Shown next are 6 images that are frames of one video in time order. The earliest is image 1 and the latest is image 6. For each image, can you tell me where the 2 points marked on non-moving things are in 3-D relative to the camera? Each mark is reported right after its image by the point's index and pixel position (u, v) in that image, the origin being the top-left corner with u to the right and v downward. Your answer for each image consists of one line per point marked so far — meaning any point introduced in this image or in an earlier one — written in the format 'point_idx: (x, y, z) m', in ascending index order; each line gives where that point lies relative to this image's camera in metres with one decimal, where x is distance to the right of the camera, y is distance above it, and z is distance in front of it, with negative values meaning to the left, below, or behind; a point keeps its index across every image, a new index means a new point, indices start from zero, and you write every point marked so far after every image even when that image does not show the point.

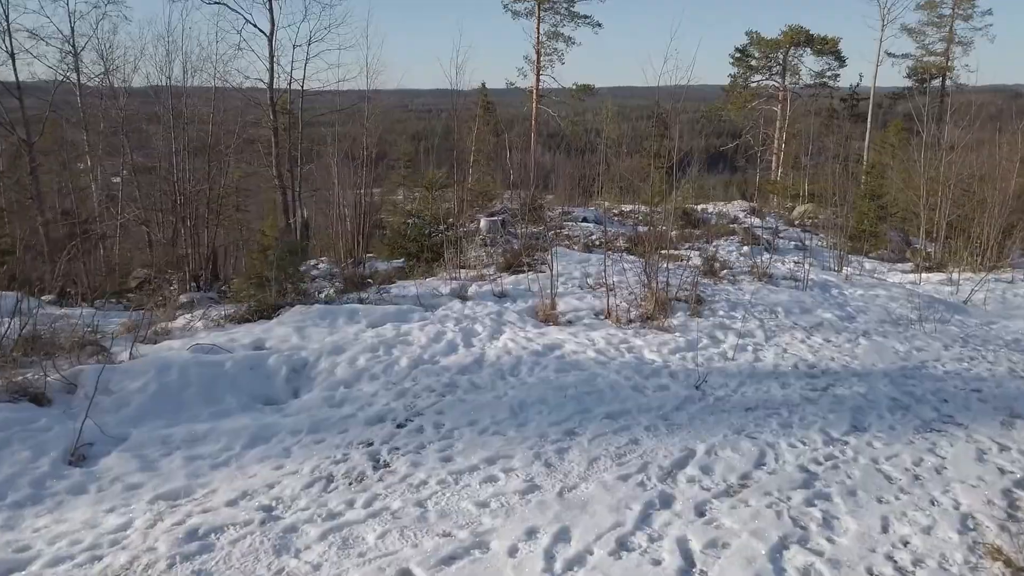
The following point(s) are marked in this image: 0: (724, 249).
0: (+3.1, +0.6, +11.1) m
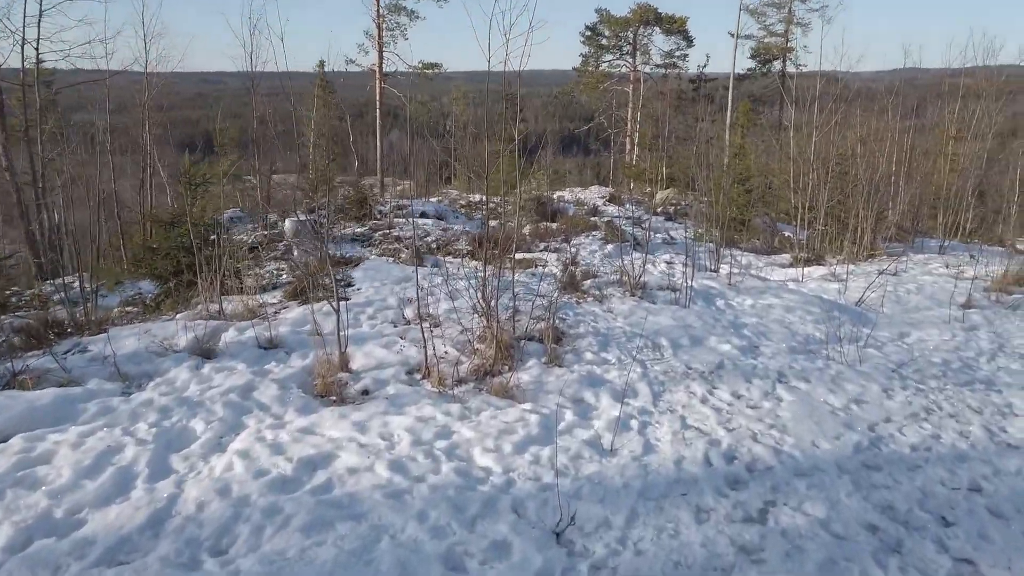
0: (+0.9, +0.5, +9.2) m
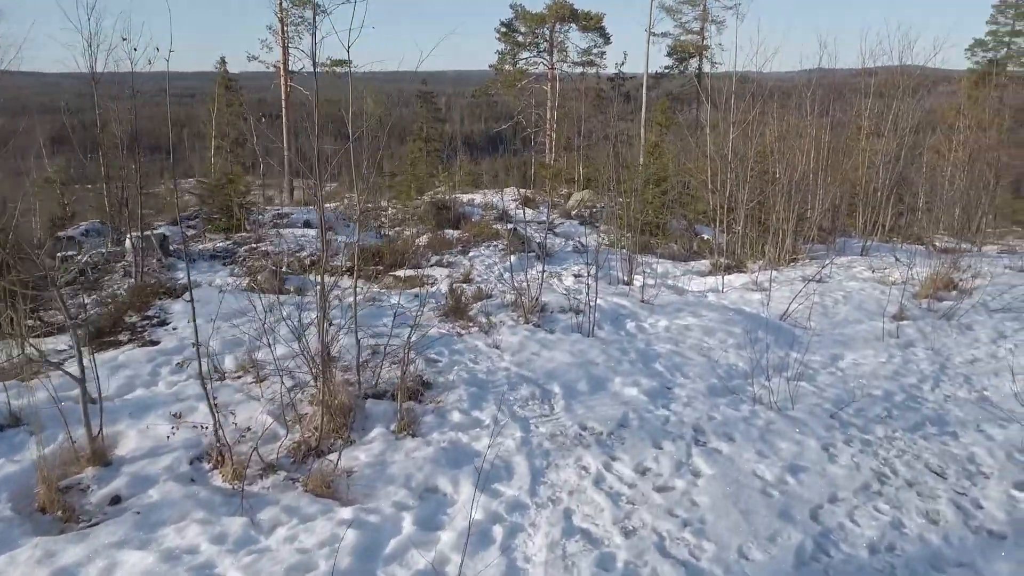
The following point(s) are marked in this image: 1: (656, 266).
0: (-0.3, +0.3, +8.1) m
1: (+1.9, +0.3, +9.6) m
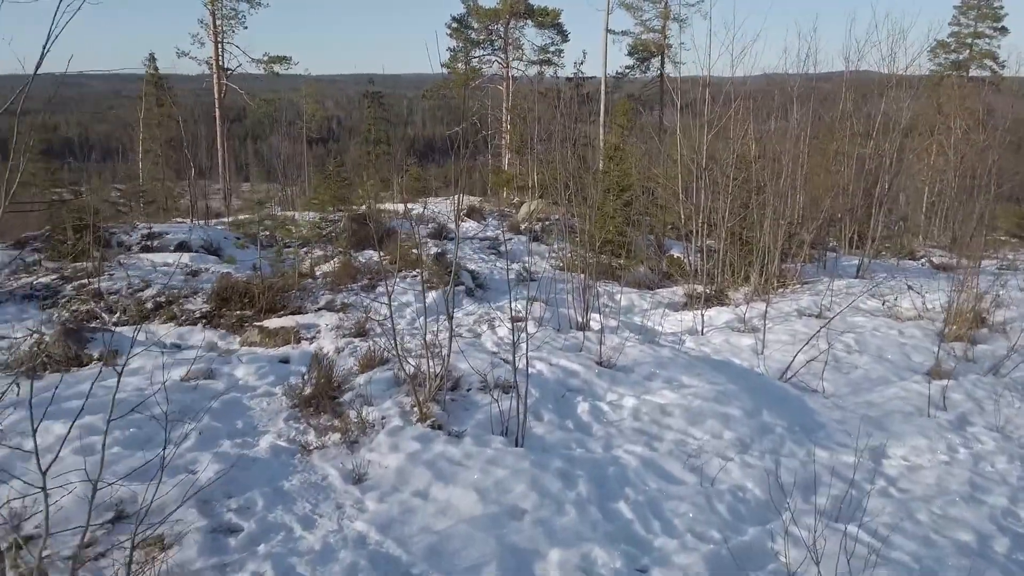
0: (-1.0, -0.1, +6.1) m
1: (+1.1, -0.1, +7.8) m
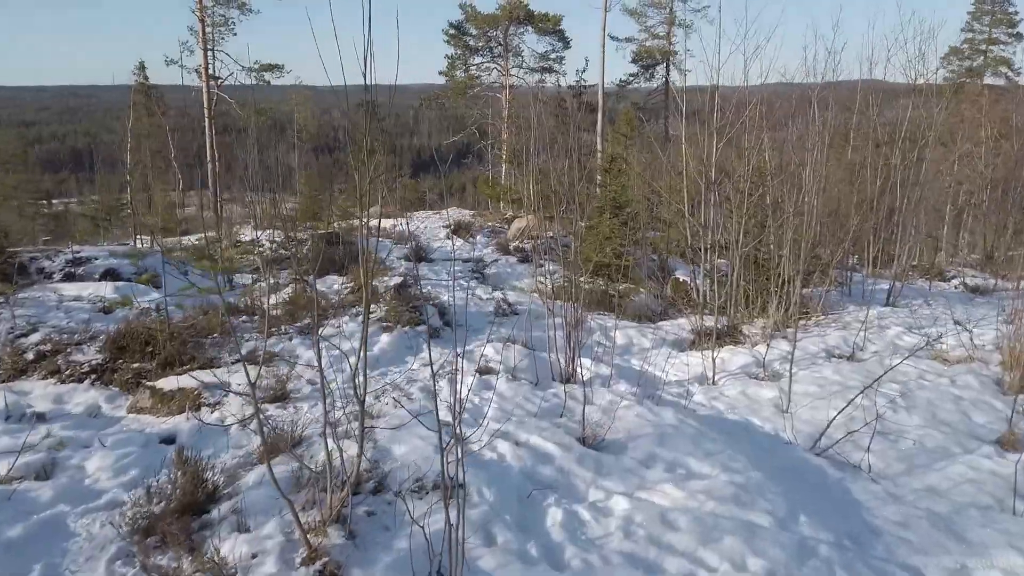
0: (-1.2, -0.4, +5.0) m
1: (+0.9, -0.4, +6.6) m
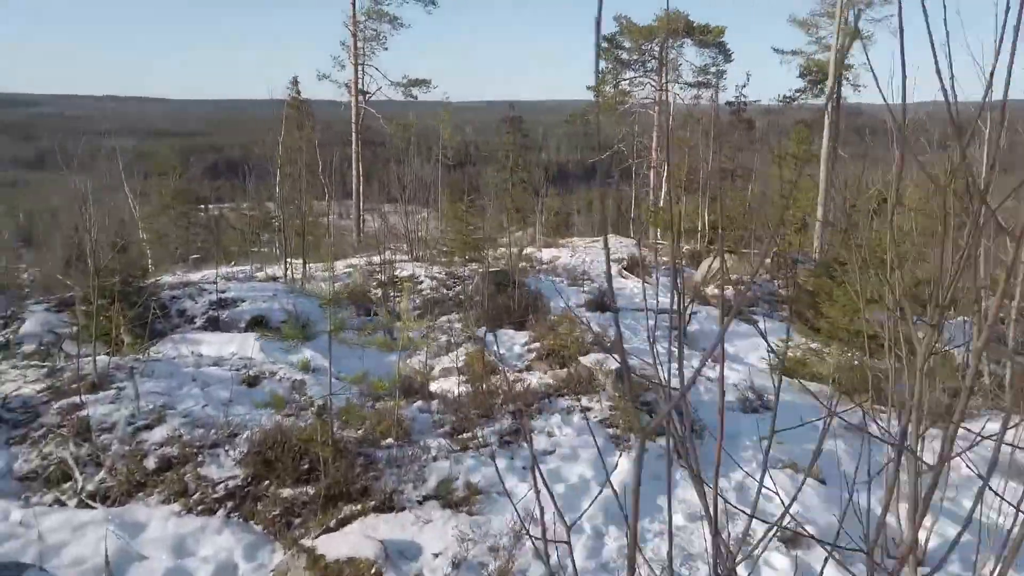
0: (+0.2, -0.9, +3.4) m
1: (+2.5, -1.0, +4.6) m
